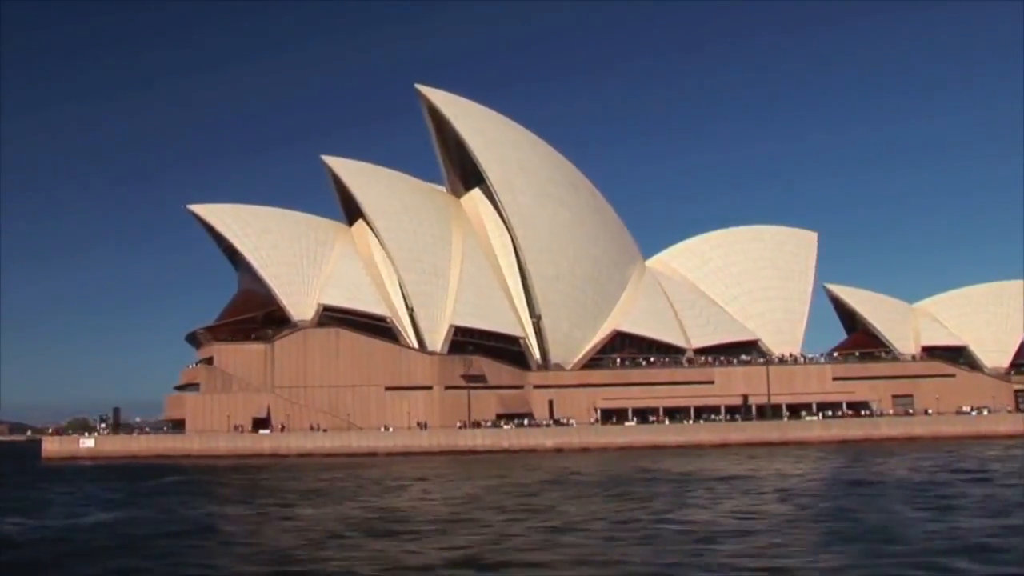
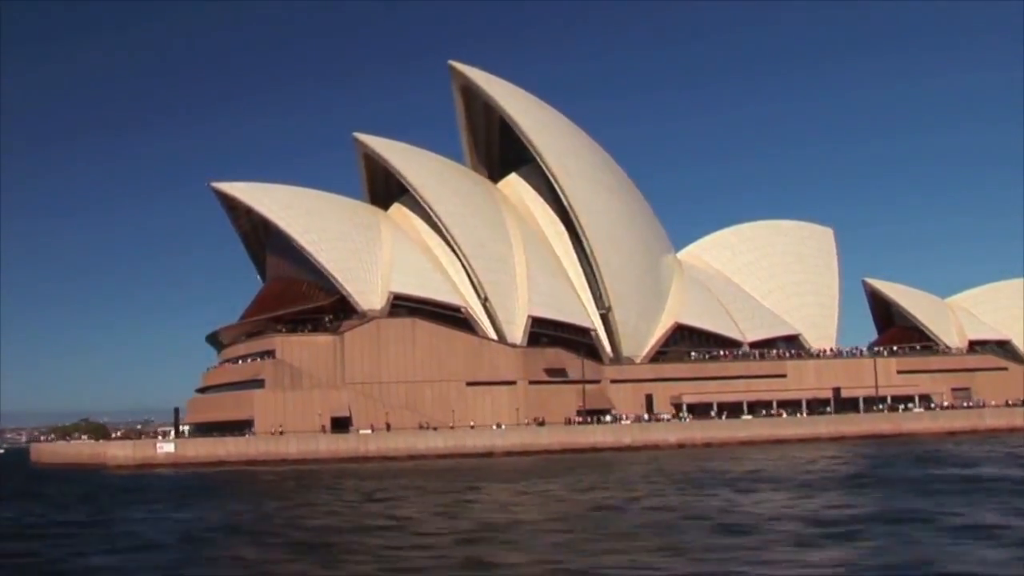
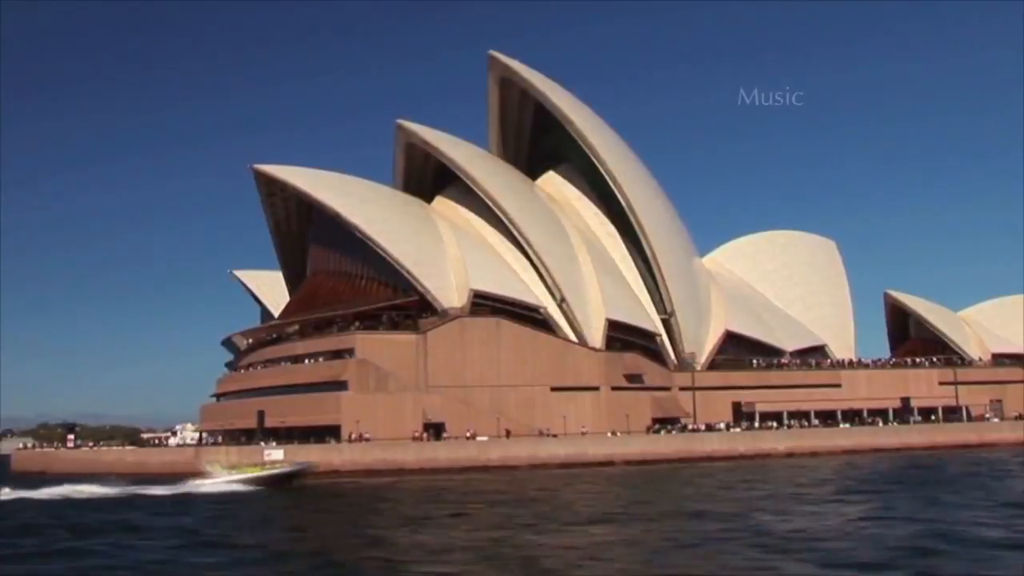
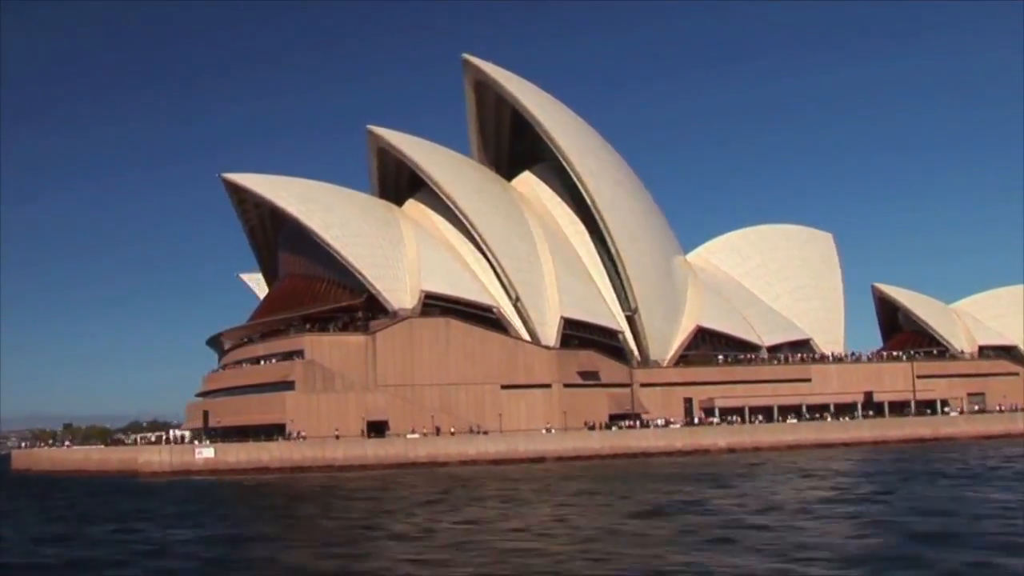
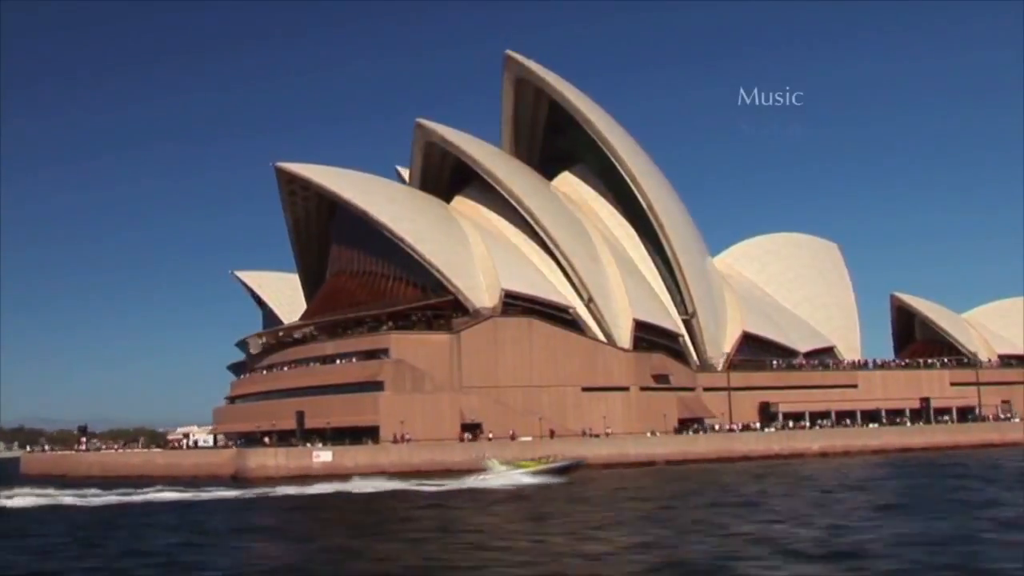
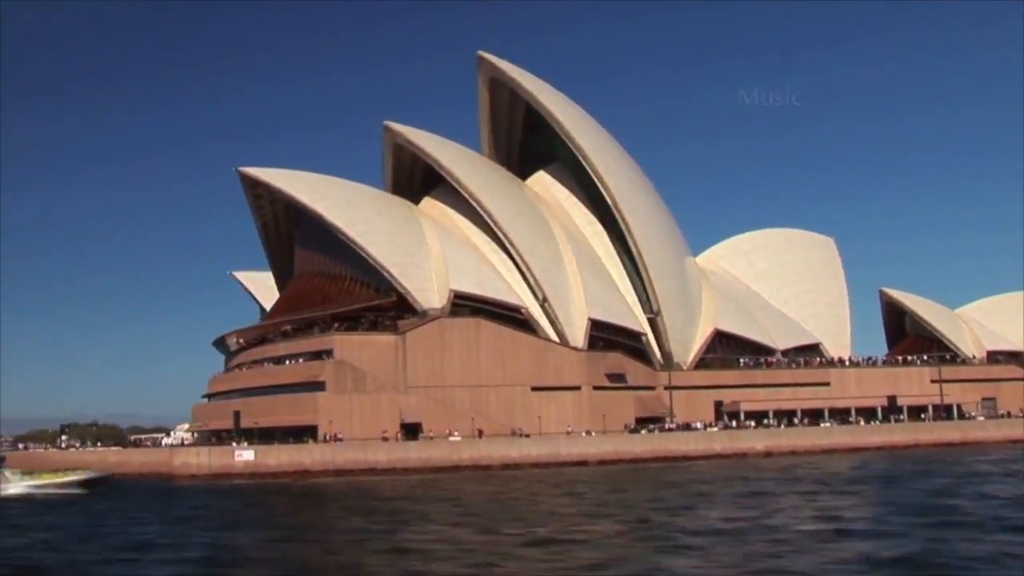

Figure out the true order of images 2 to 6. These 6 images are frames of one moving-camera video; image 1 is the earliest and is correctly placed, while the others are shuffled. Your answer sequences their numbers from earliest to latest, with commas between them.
2, 4, 6, 3, 5
